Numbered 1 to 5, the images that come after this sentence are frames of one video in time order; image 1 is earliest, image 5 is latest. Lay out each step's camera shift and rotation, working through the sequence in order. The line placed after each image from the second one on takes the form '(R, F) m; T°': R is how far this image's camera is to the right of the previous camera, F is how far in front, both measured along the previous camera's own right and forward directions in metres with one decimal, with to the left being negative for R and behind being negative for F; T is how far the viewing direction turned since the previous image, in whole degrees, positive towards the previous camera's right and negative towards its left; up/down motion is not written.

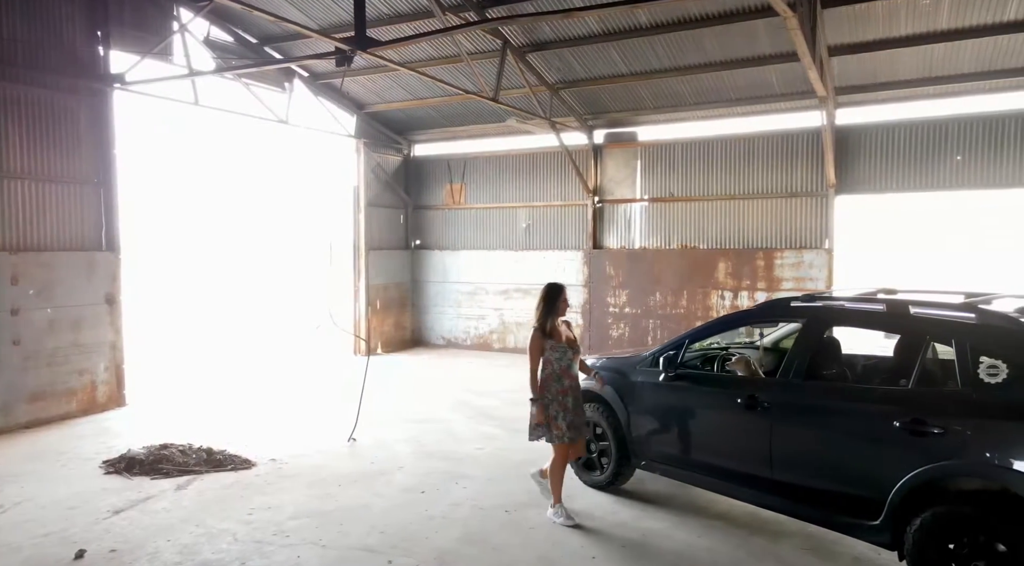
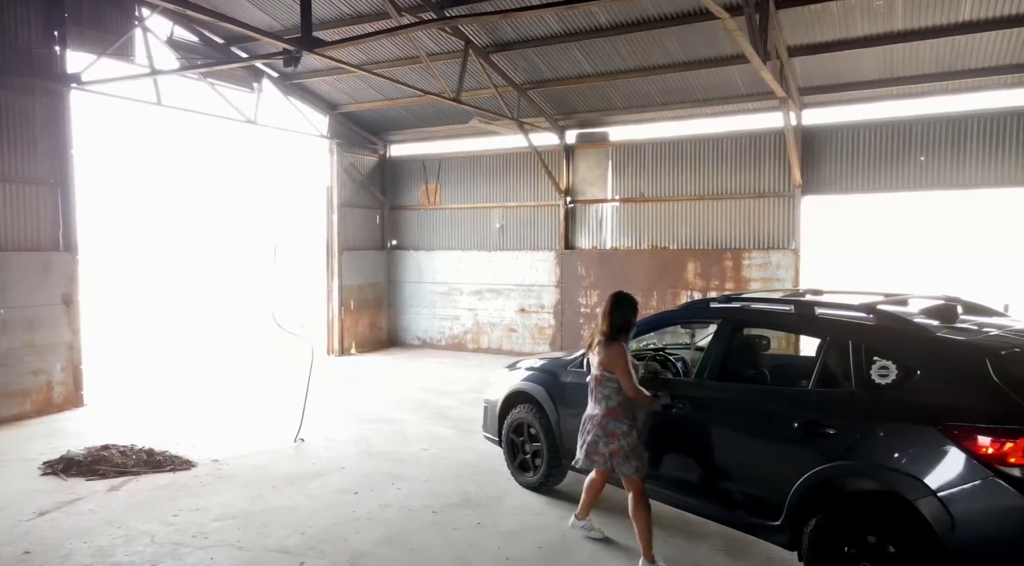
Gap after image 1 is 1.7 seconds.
(+0.4, 0.0) m; 0°
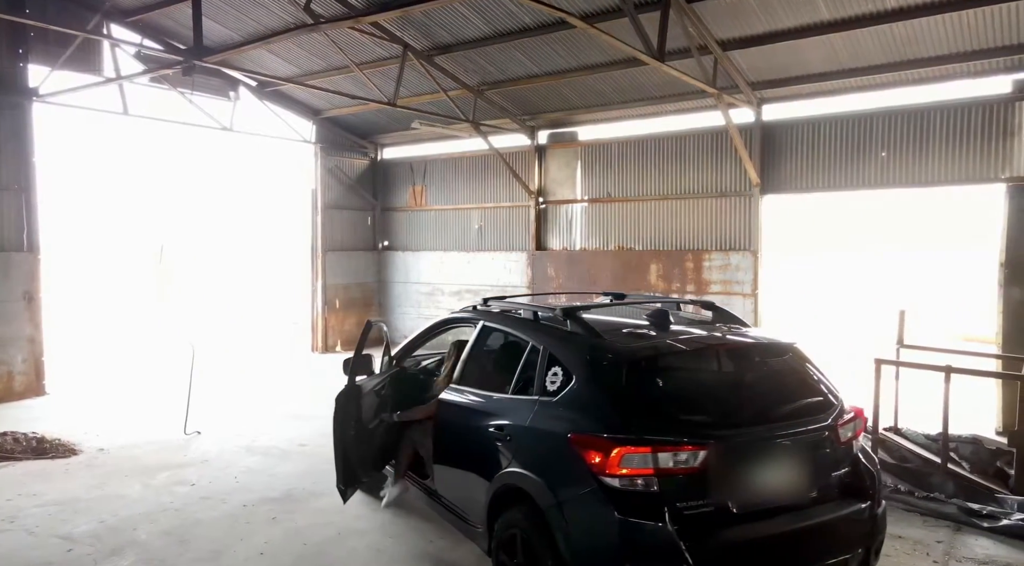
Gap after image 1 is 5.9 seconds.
(+1.7, +0.1) m; -6°
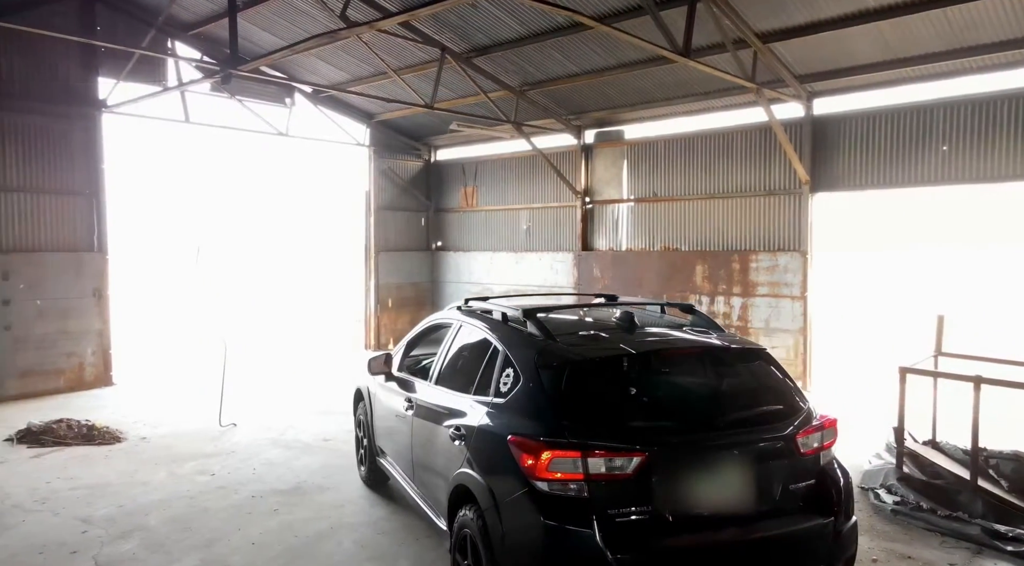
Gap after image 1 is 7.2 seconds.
(+0.5, 0.0) m; -6°
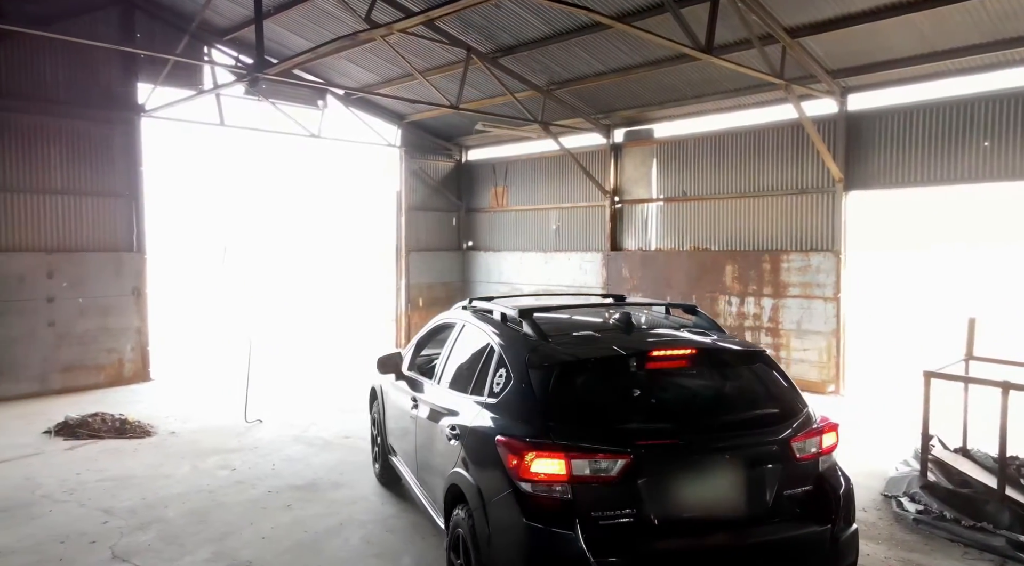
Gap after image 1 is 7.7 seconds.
(+0.2, 0.0) m; -3°
